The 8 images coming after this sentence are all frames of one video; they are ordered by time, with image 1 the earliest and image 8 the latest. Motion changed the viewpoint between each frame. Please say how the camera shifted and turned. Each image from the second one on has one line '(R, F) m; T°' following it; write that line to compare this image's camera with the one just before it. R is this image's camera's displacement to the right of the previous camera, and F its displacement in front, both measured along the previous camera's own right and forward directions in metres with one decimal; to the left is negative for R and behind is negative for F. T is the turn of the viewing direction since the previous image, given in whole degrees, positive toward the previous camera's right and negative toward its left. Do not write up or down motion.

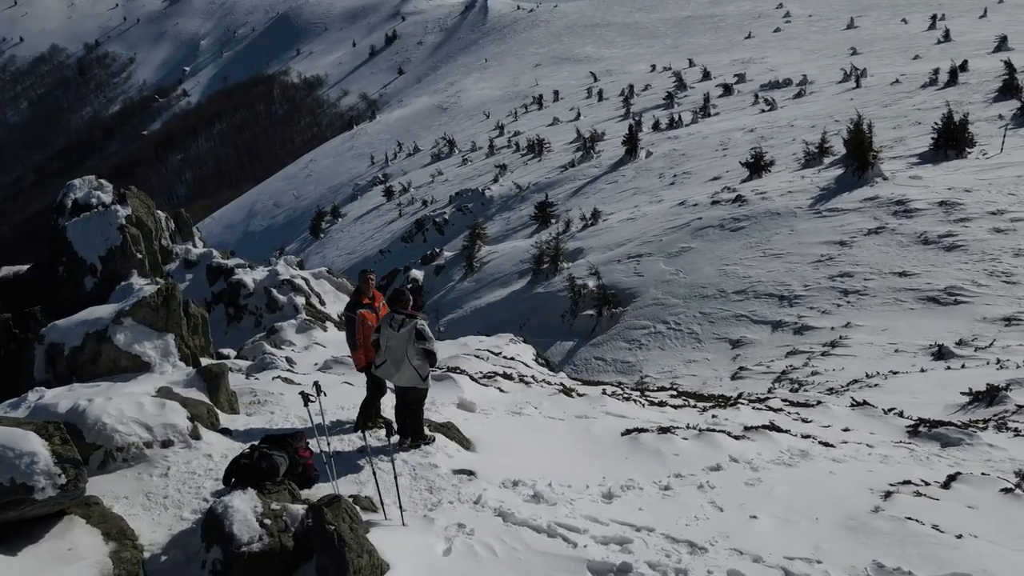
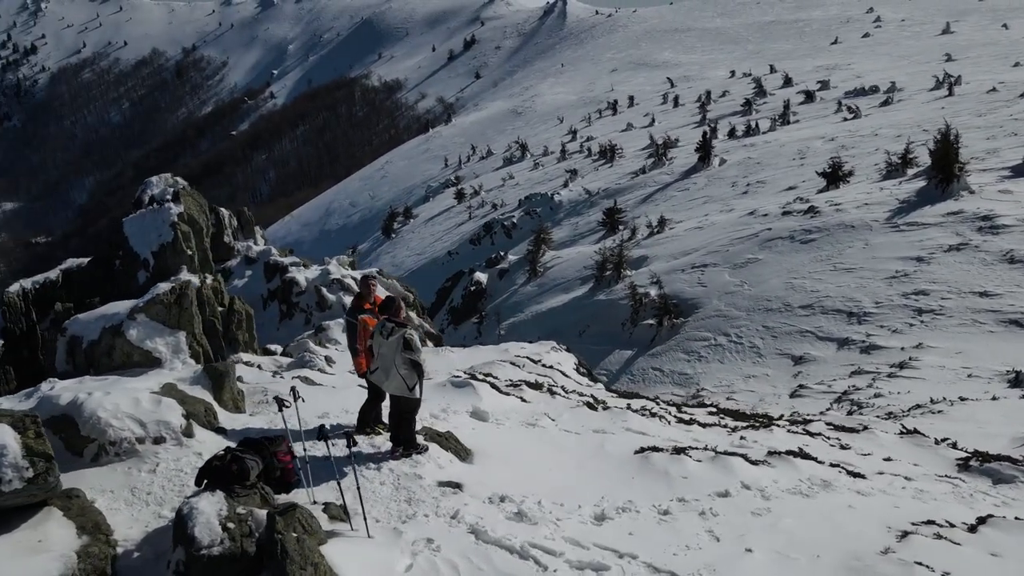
(+0.8, +0.2) m; -5°
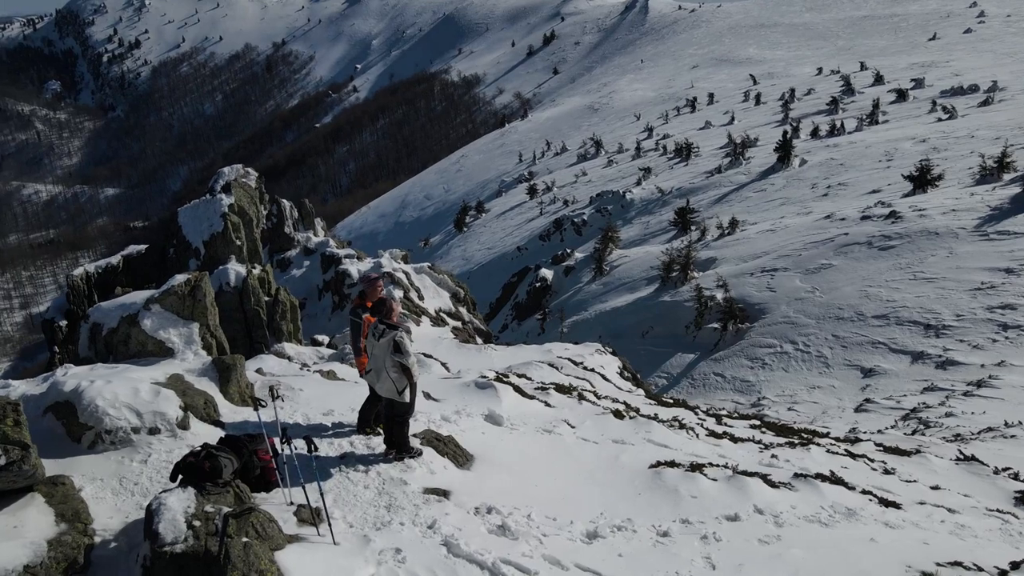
(+0.8, +0.3) m; -6°
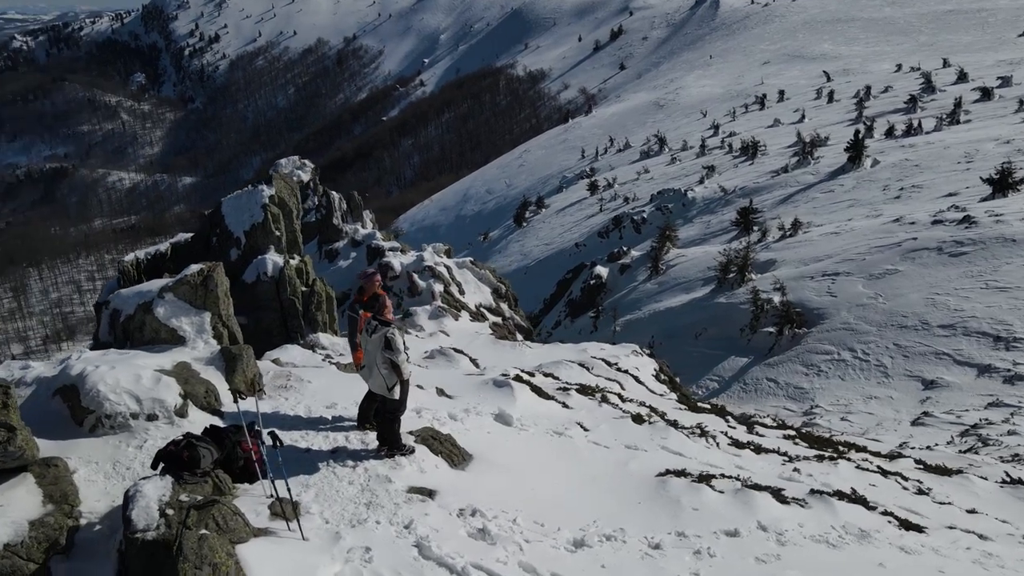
(+0.7, +0.2) m; -5°
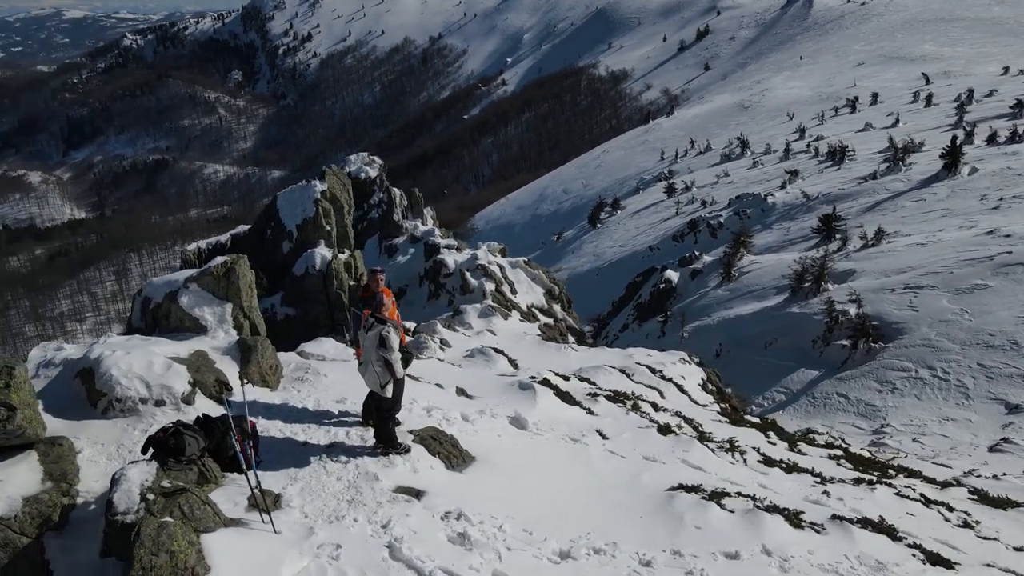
(+0.8, +0.2) m; -6°
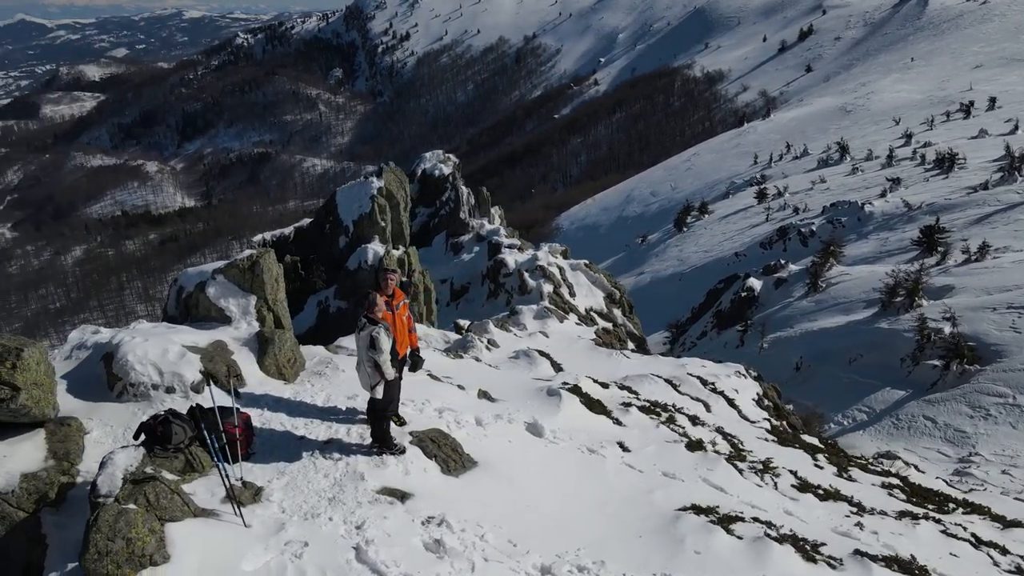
(+0.9, +0.2) m; -6°
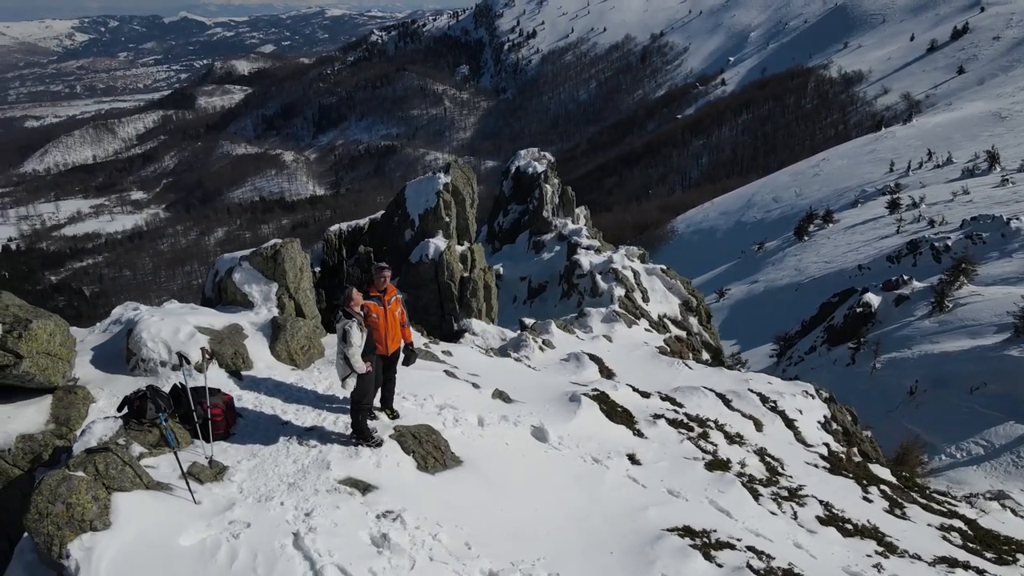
(+1.4, +0.2) m; -9°
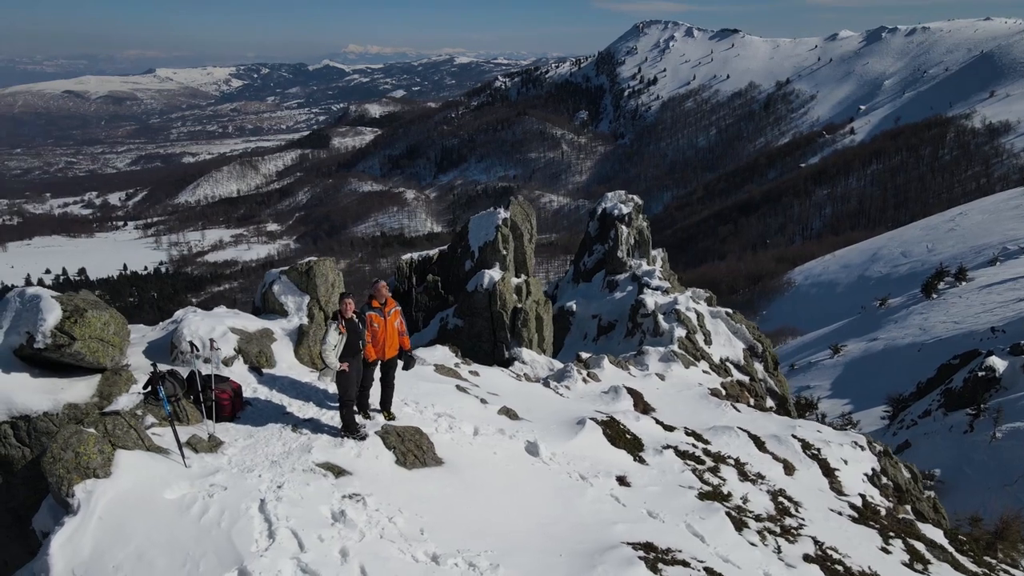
(+1.6, -0.7) m; -9°
